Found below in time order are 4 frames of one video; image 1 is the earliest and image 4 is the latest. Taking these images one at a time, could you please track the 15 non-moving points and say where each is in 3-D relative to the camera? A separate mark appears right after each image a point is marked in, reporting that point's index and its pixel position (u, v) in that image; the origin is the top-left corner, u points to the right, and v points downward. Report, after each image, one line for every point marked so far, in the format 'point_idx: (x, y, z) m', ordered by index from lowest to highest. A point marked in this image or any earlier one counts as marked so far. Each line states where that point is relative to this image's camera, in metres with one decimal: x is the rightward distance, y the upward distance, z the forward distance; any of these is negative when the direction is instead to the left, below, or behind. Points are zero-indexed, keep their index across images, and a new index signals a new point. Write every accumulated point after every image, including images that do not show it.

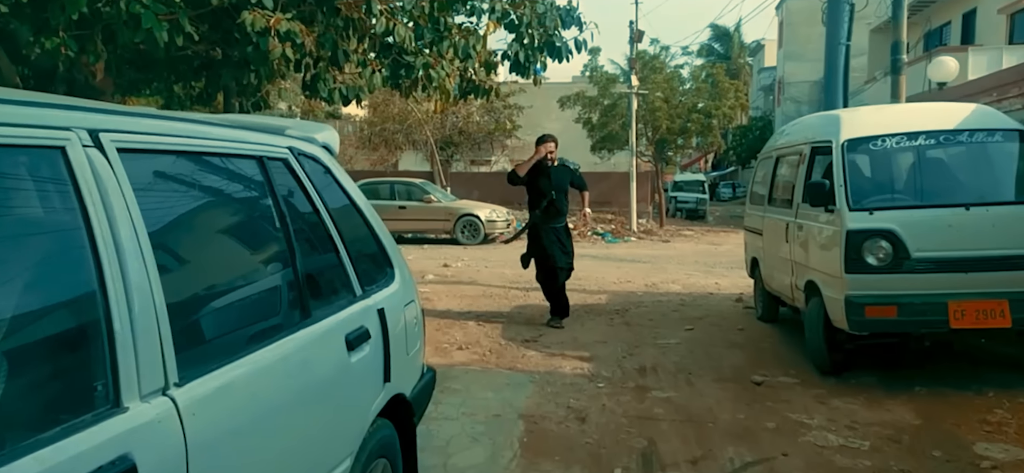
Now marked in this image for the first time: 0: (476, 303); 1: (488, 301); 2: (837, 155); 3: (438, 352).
0: (-0.4, -0.8, +9.5) m
1: (-0.3, -0.8, +9.8) m
2: (+2.4, +0.6, +6.0) m
3: (-0.6, -1.0, +6.6) m
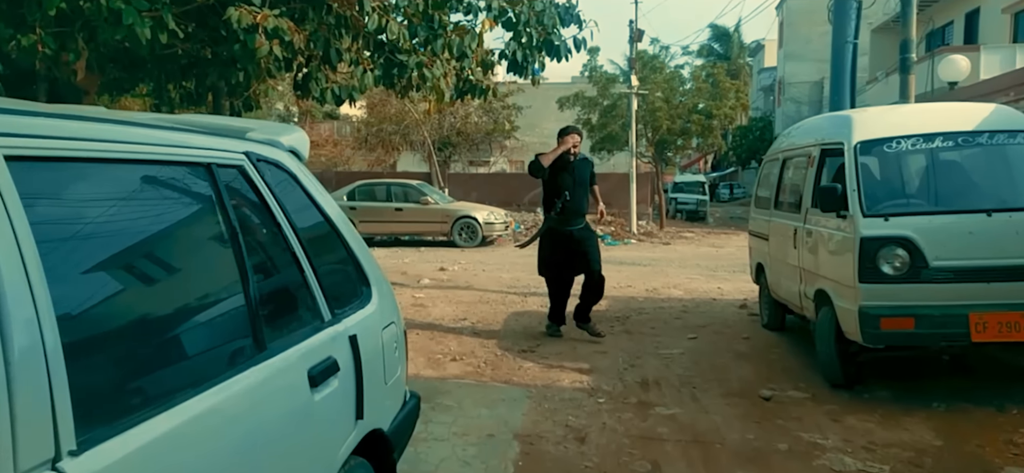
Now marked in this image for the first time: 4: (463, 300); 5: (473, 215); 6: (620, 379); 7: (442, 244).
0: (-0.5, -0.8, +9.2) m
1: (-0.3, -0.8, +9.5) m
2: (+2.4, +0.6, +5.7) m
3: (-0.6, -1.0, +6.3) m
4: (-0.6, -0.8, +10.0) m
5: (-0.9, +0.5, +18.5) m
6: (+0.8, -1.0, +5.9) m
7: (-1.7, -0.2, +19.5) m
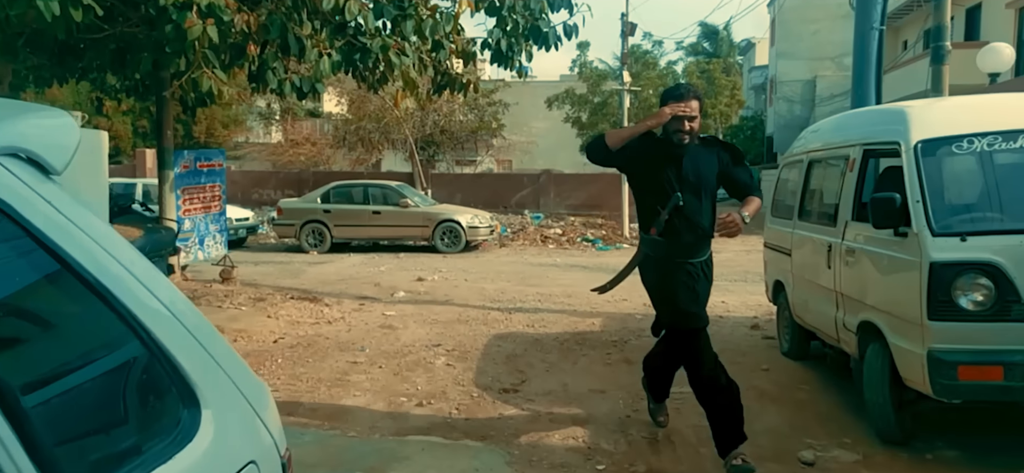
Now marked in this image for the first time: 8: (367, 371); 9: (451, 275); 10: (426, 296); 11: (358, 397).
0: (-0.6, -0.9, +8.1) m
1: (-0.5, -0.9, +8.3) m
2: (+2.3, +0.4, +4.6) m
3: (-0.8, -1.1, +5.2) m
4: (-0.8, -0.9, +8.9) m
5: (-1.2, +0.4, +17.4) m
6: (+0.7, -1.2, +4.8) m
7: (-2.0, -0.3, +18.4) m
8: (-1.1, -1.0, +6.2) m
9: (-1.0, -0.6, +13.5) m
10: (-1.2, -0.8, +11.0) m
11: (-1.0, -1.1, +5.4) m
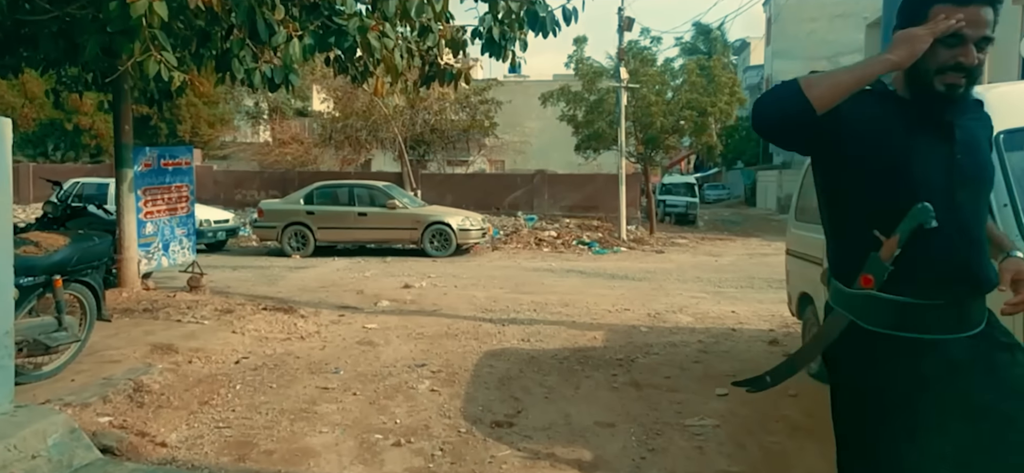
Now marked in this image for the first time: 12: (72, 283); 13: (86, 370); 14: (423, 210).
0: (-0.7, -1.0, +7.2) m
1: (-0.6, -1.0, +7.5) m
2: (+2.2, +0.4, +3.8) m
3: (-0.8, -1.2, +4.4) m
4: (-0.9, -1.0, +8.1) m
5: (-1.3, +0.3, +16.6) m
6: (+0.6, -1.2, +4.0) m
7: (-2.2, -0.4, +17.6) m
8: (-1.2, -1.1, +5.4) m
9: (-1.1, -0.7, +12.7) m
10: (-1.3, -0.9, +10.2) m
11: (-1.1, -1.1, +4.6) m
12: (-2.9, -0.3, +5.3) m
13: (-2.8, -0.9, +5.2) m
14: (-1.9, +0.5, +16.8) m
